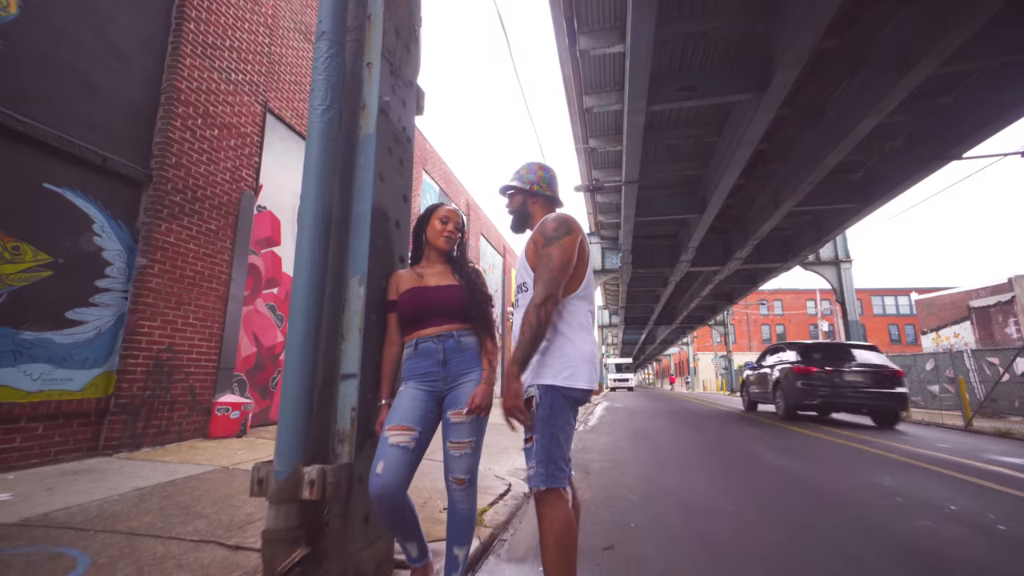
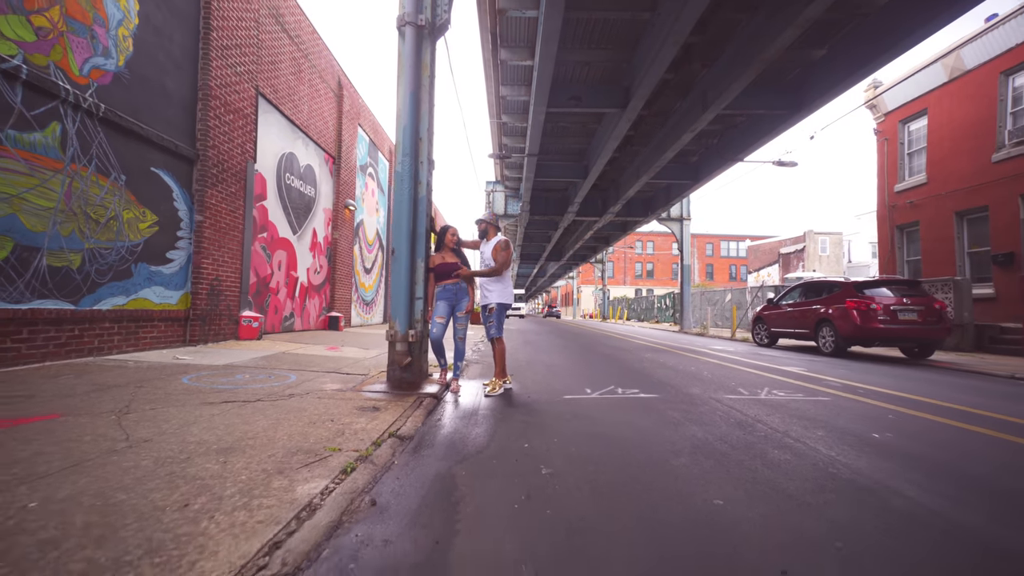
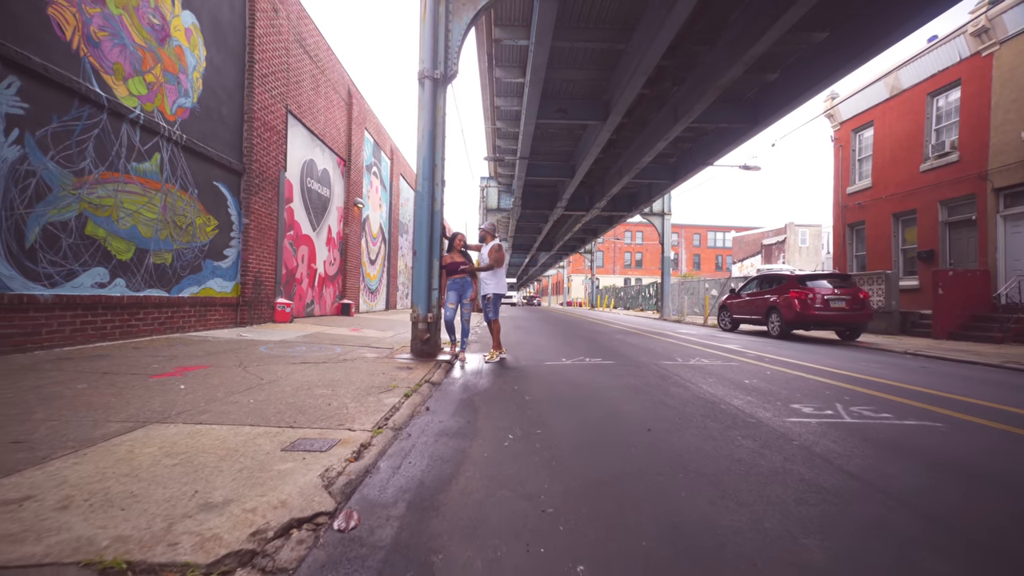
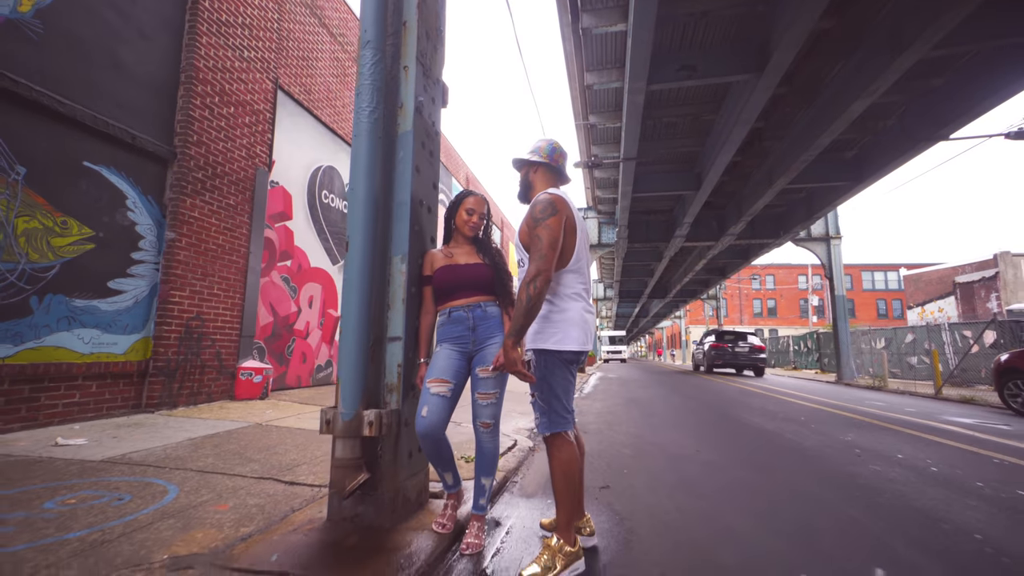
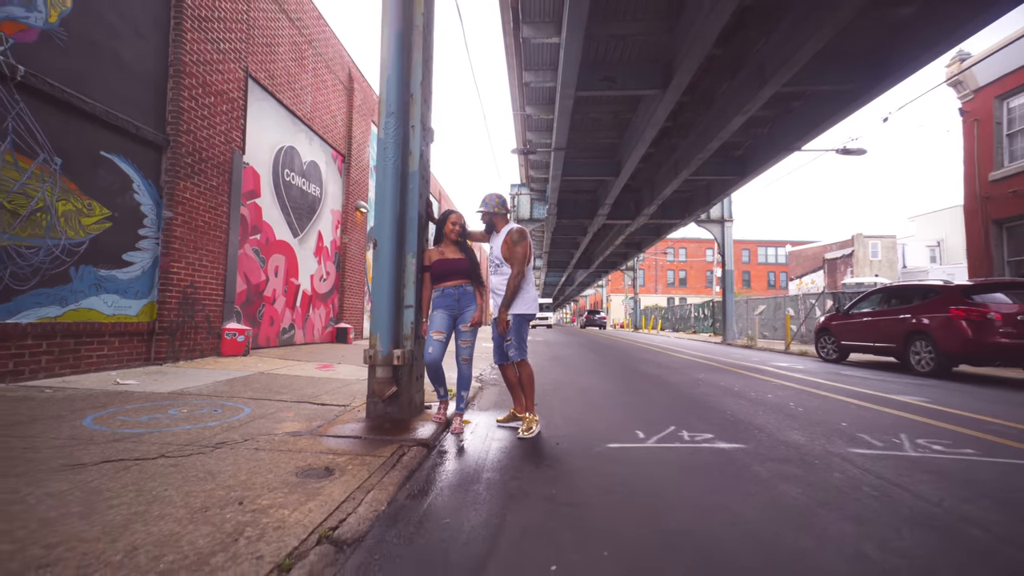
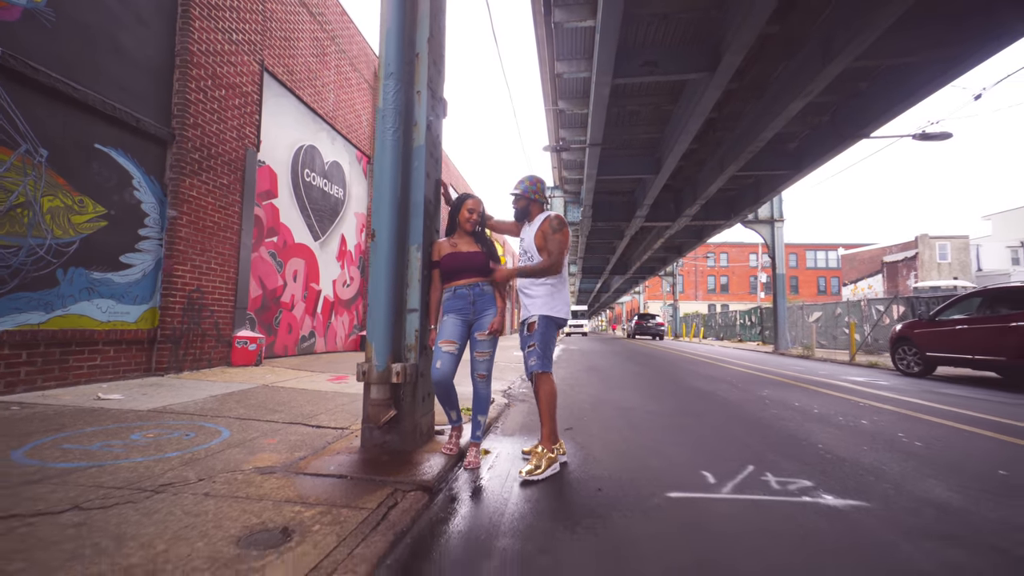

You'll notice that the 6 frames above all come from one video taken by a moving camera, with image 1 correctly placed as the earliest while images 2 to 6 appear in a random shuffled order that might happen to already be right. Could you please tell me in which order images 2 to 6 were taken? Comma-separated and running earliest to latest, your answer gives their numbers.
4, 6, 5, 2, 3
